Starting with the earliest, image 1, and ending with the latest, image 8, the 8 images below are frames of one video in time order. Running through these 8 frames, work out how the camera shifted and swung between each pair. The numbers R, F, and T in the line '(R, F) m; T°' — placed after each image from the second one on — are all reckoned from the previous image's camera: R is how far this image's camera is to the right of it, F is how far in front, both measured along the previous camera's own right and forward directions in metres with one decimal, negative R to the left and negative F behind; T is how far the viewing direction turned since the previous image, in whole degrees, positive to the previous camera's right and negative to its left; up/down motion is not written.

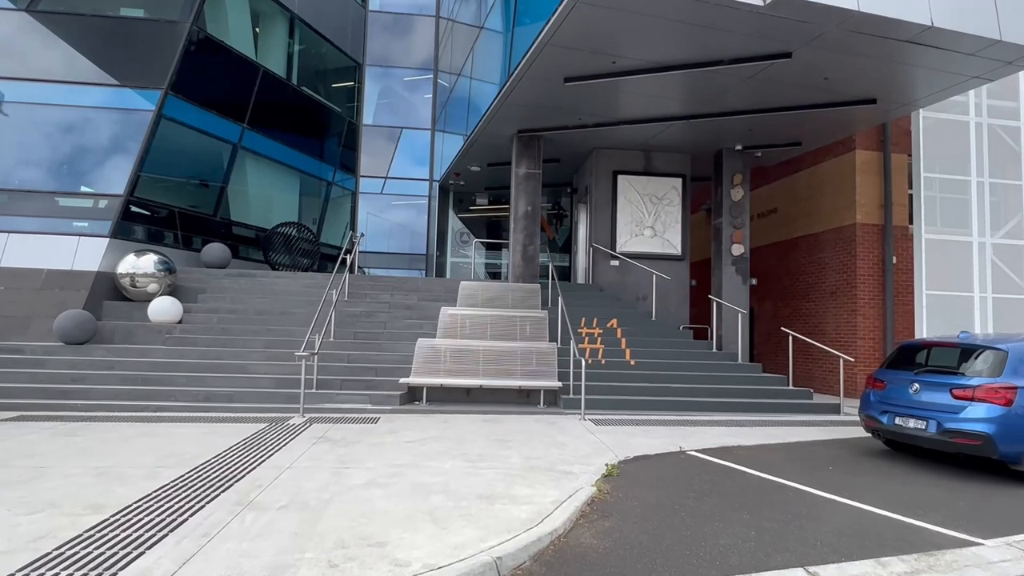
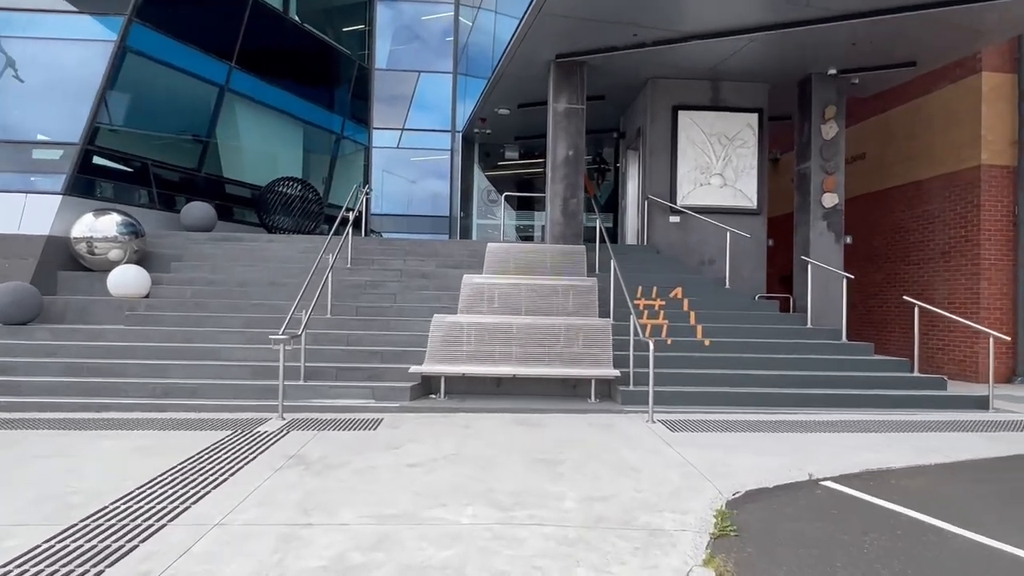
(-0.2, +2.6) m; -3°
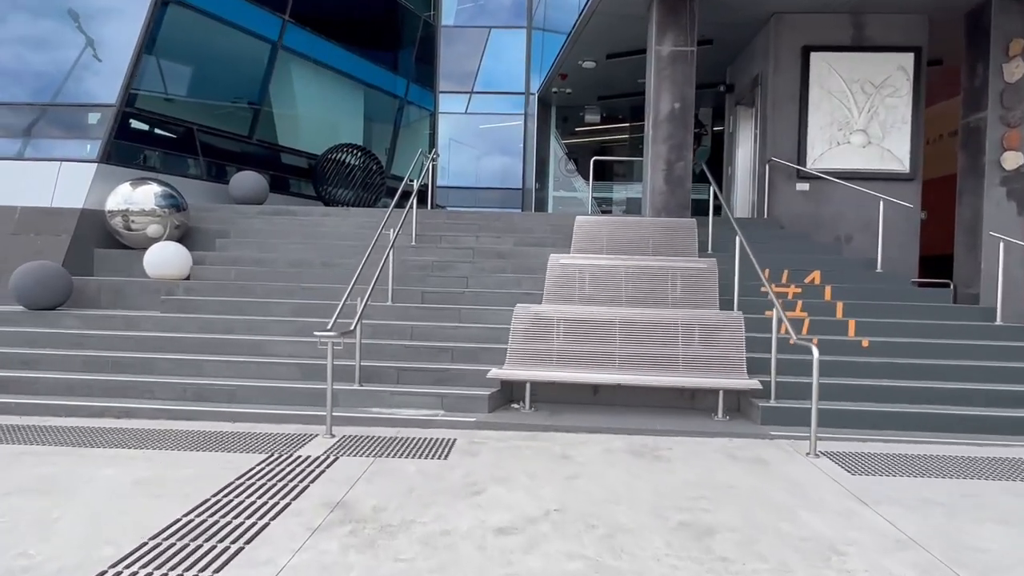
(-0.5, +1.8) m; -6°
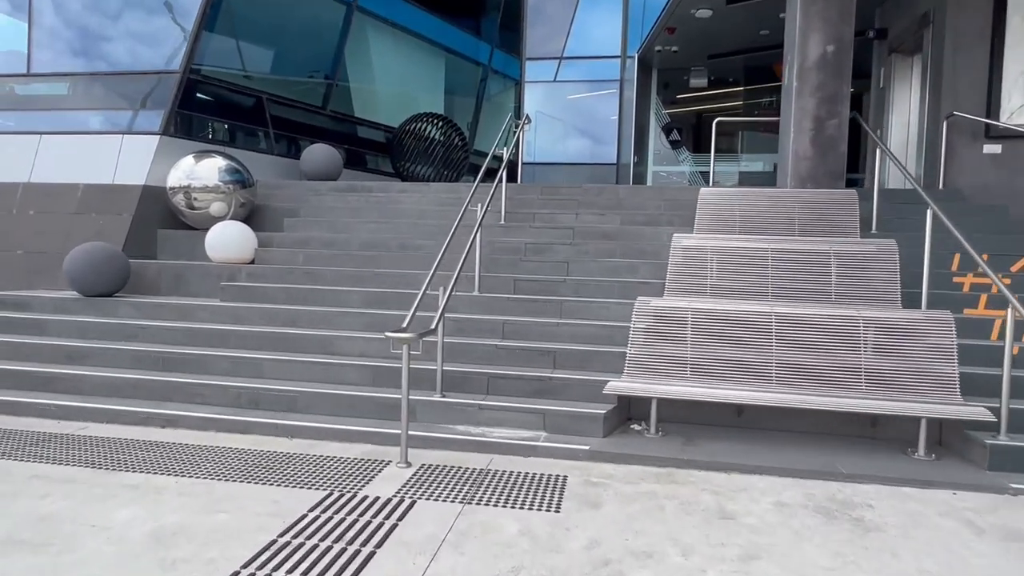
(-0.4, +1.5) m; -7°
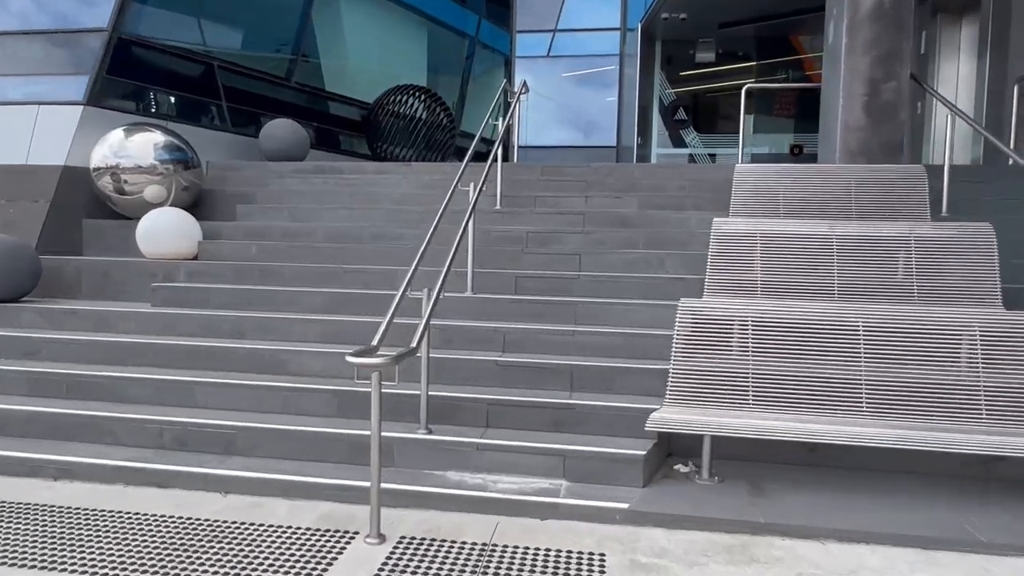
(-0.1, +1.3) m; +1°
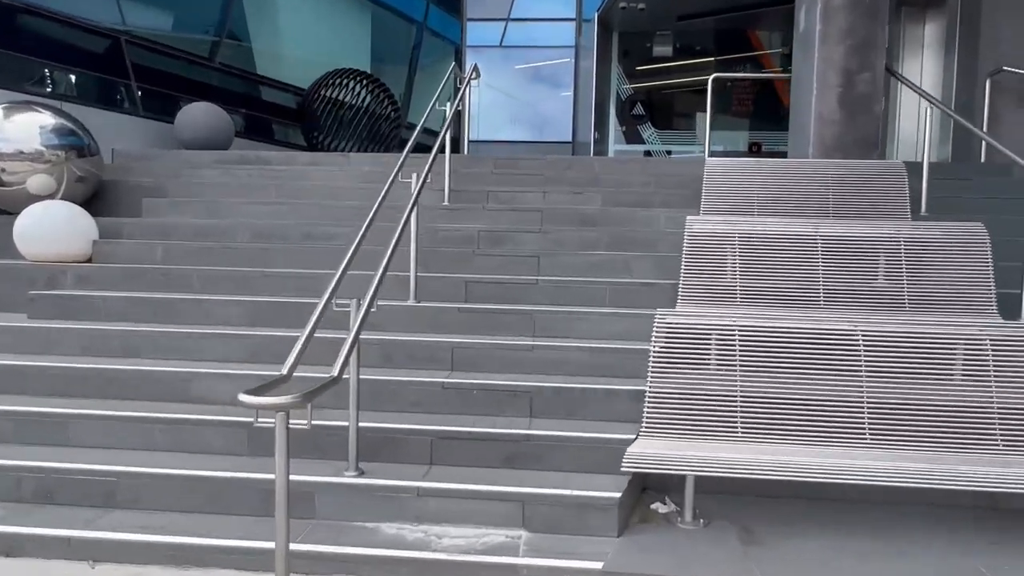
(0.0, +0.7) m; +4°
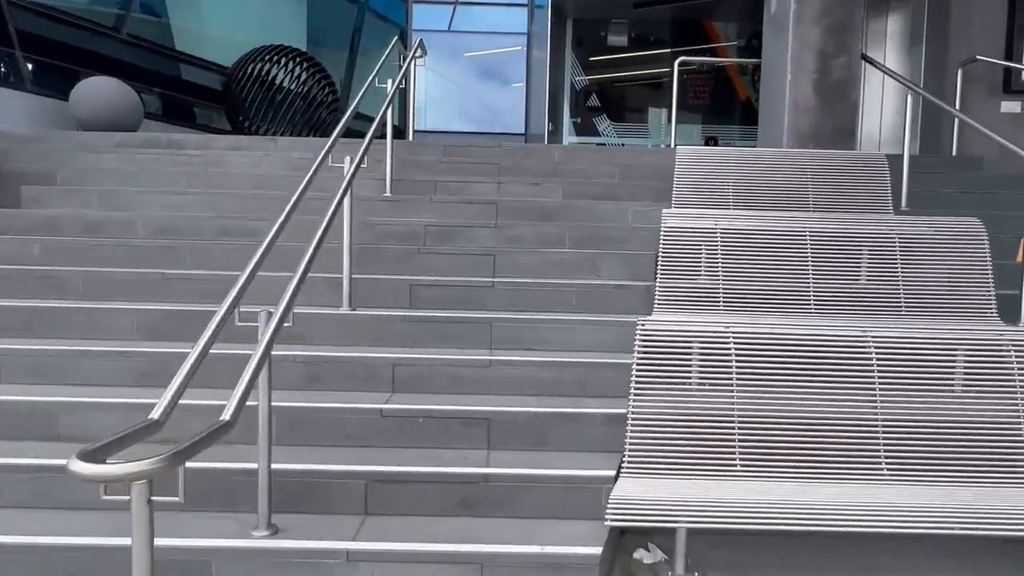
(0.0, +0.7) m; +5°
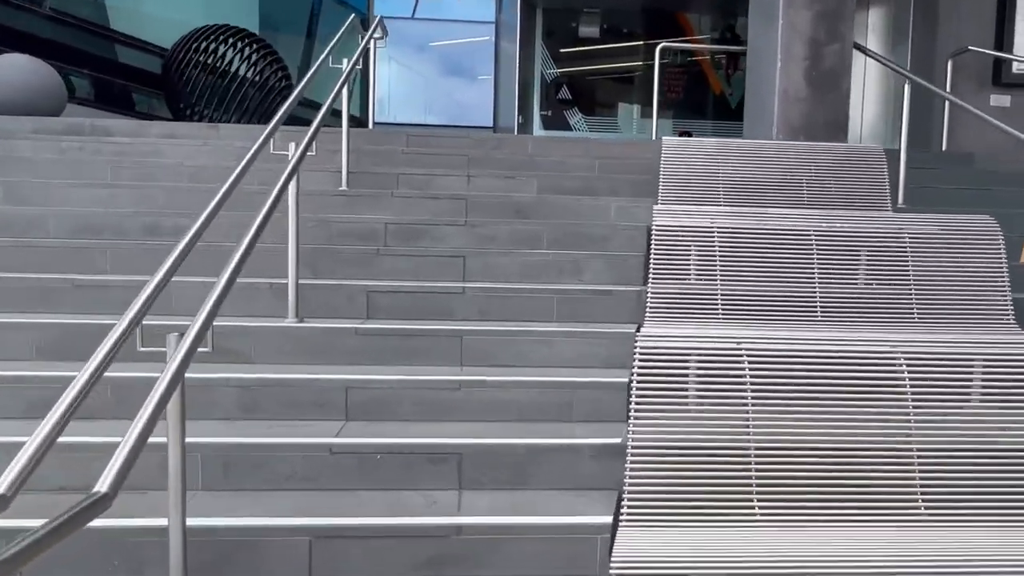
(0.0, +0.5) m; +3°
